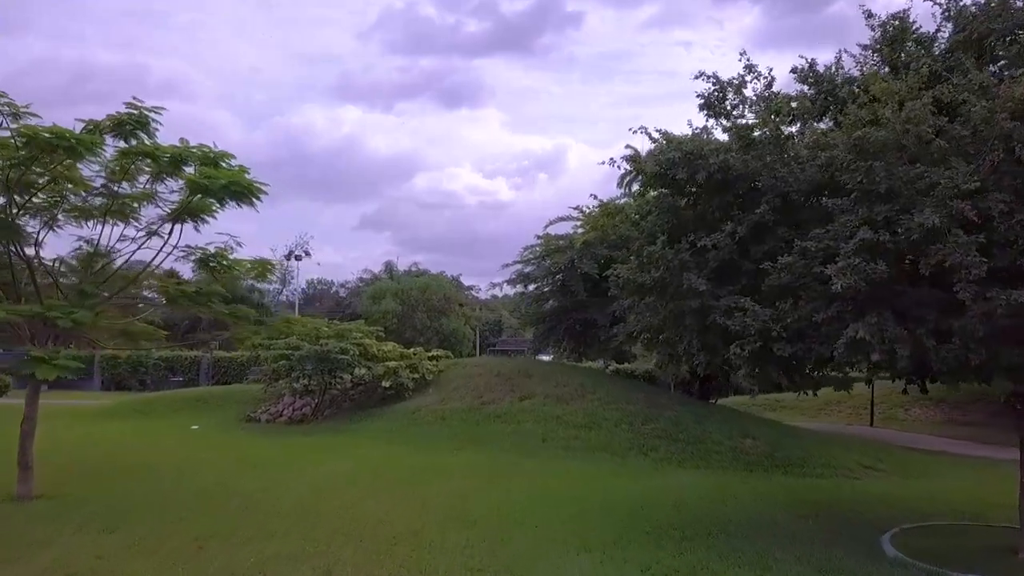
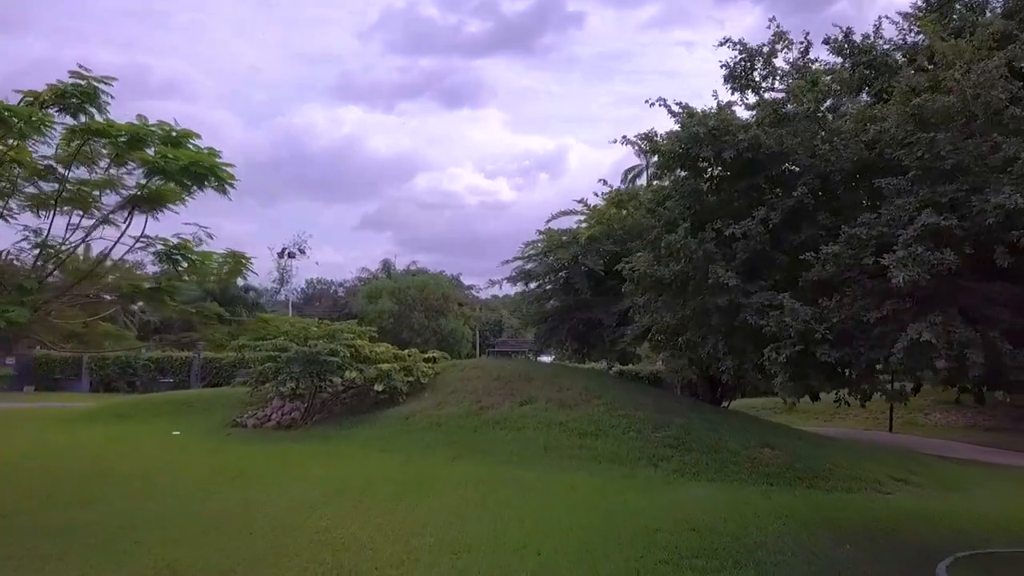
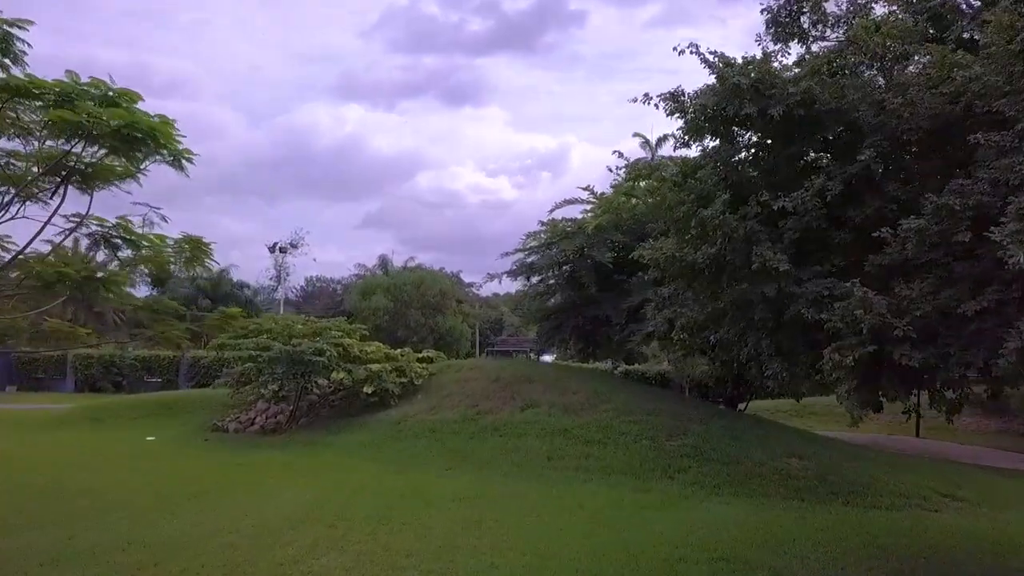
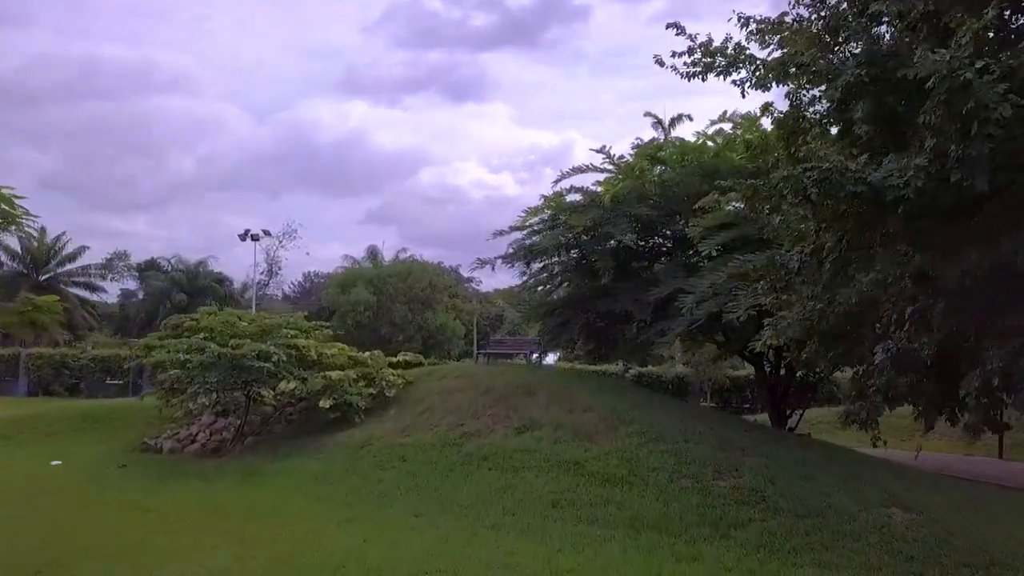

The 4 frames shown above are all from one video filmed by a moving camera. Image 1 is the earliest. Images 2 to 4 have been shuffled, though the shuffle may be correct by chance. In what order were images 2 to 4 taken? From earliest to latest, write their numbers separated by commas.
2, 3, 4
